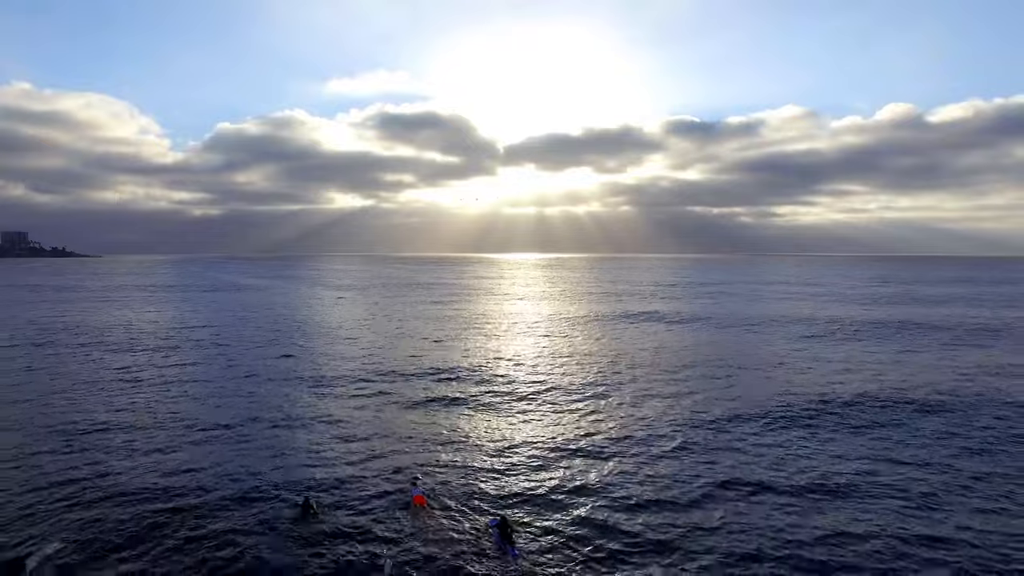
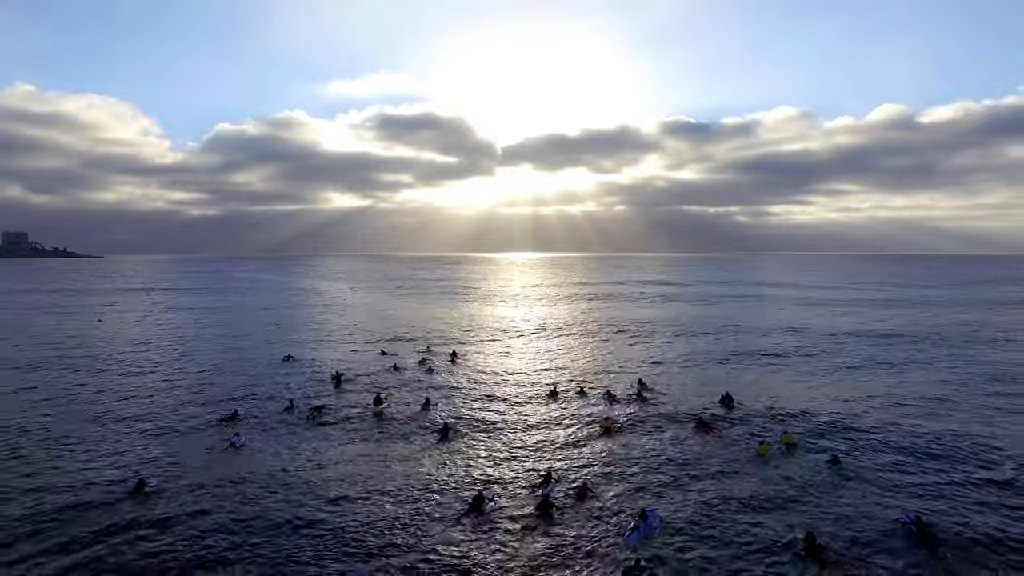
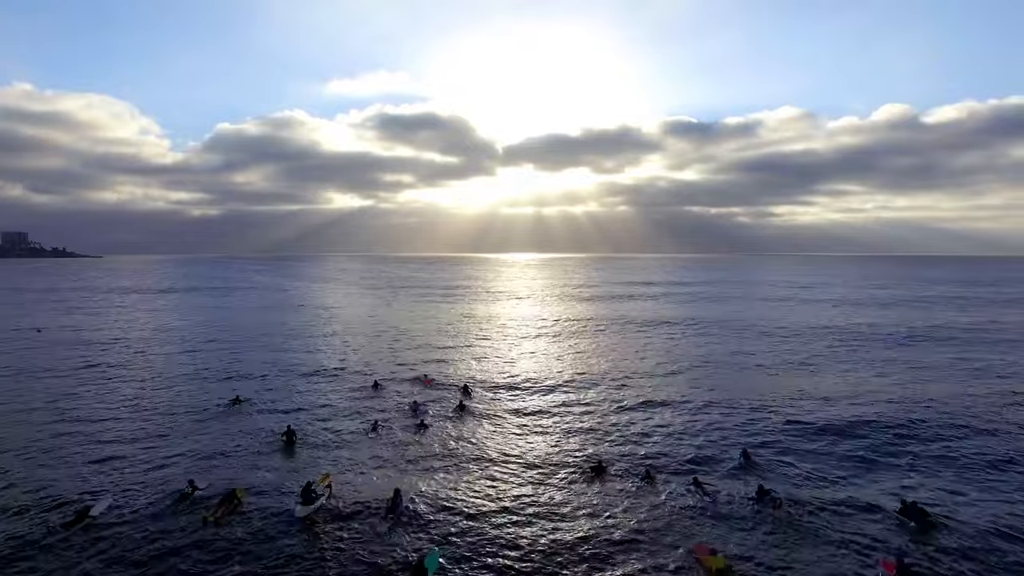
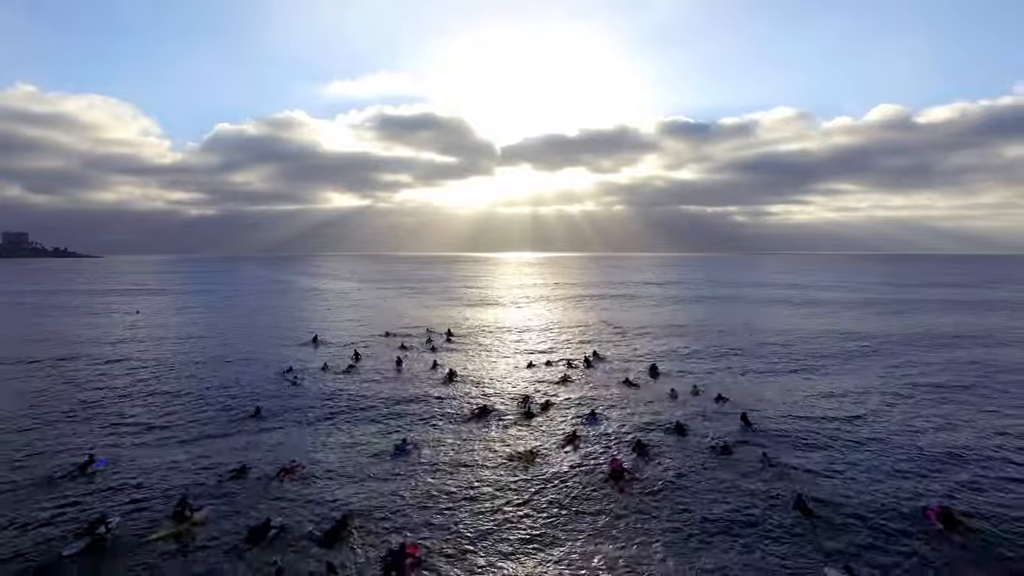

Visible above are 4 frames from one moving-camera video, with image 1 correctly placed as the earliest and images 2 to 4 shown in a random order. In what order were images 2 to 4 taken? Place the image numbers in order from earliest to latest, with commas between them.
3, 2, 4
